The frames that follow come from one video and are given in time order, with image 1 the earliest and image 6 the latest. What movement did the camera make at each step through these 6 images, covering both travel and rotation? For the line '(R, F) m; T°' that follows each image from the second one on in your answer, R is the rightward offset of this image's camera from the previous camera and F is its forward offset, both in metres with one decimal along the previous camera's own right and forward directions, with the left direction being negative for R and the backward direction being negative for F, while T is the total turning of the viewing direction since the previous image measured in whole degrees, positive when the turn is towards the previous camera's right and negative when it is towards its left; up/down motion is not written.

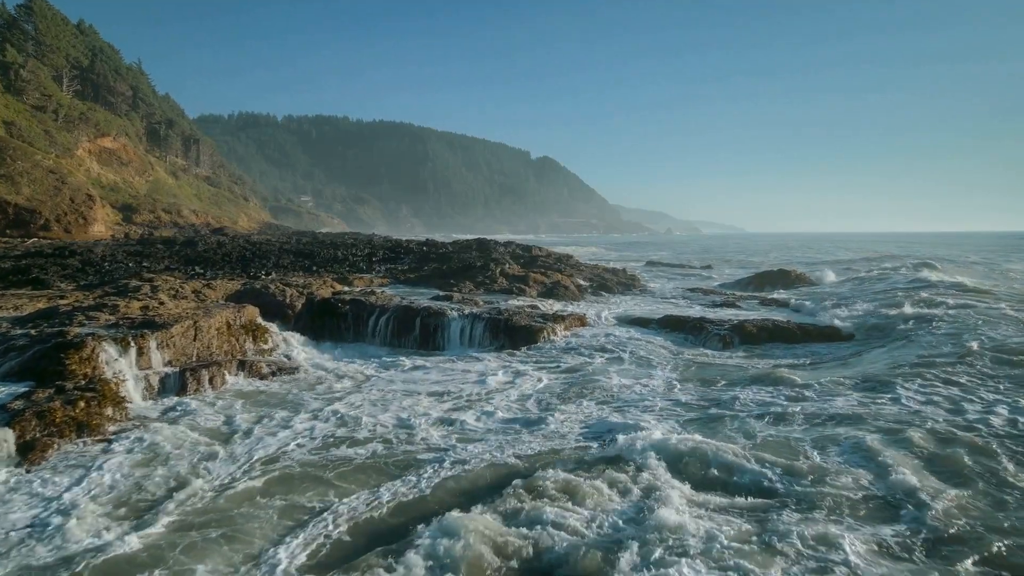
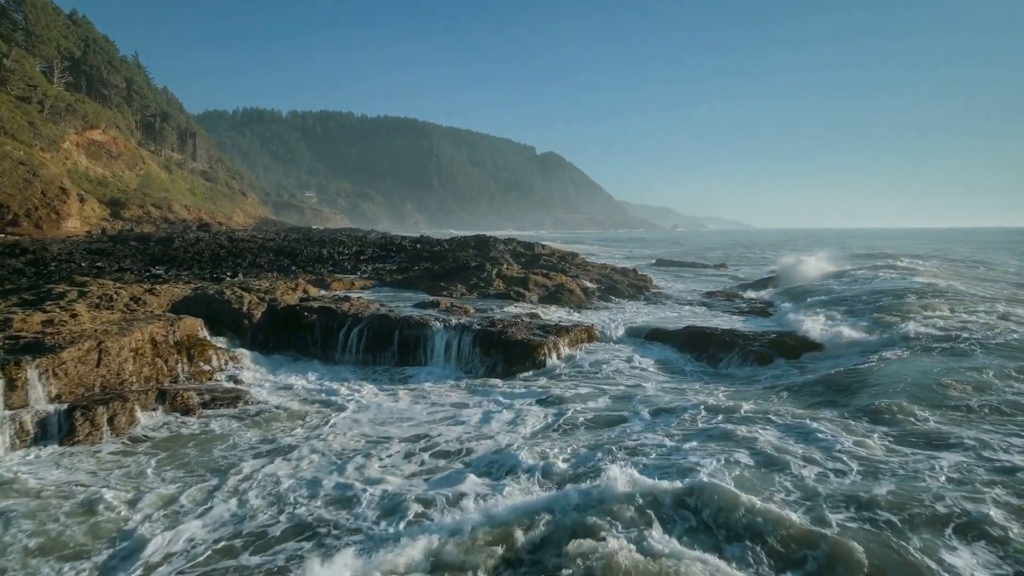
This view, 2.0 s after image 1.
(+0.3, +2.4) m; -1°
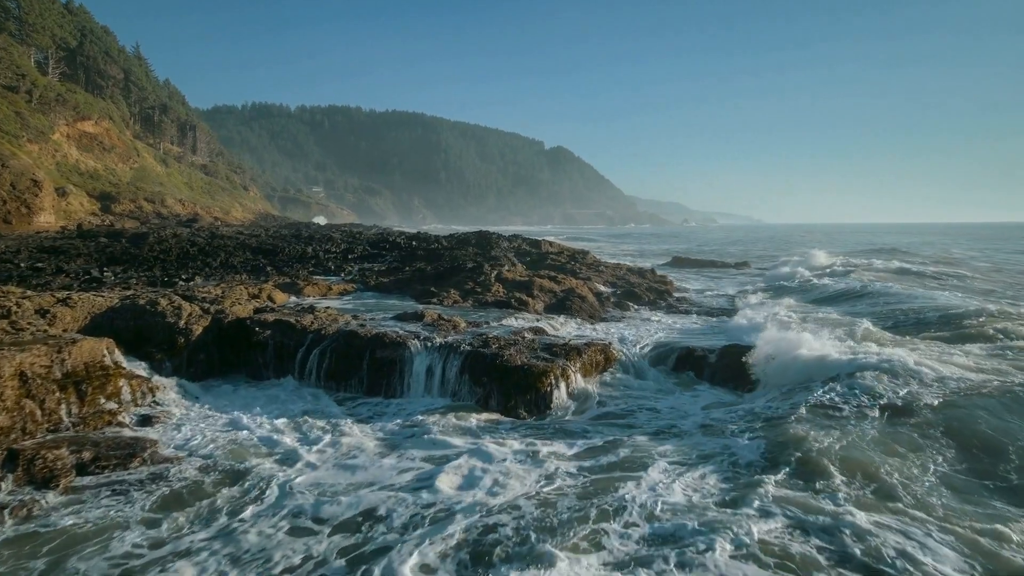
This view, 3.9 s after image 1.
(+0.2, +2.7) m; -1°
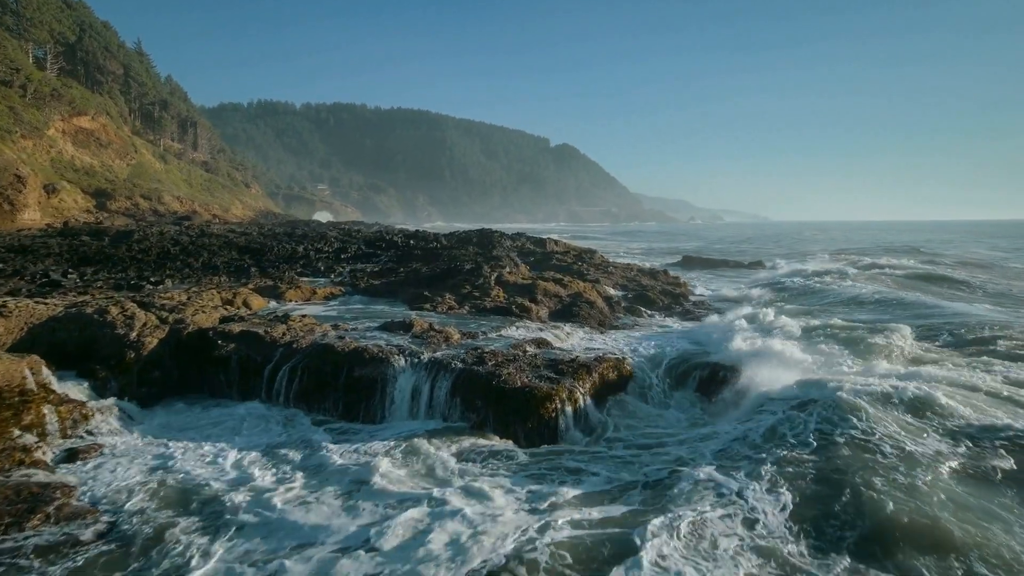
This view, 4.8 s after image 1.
(+0.1, +1.5) m; -1°
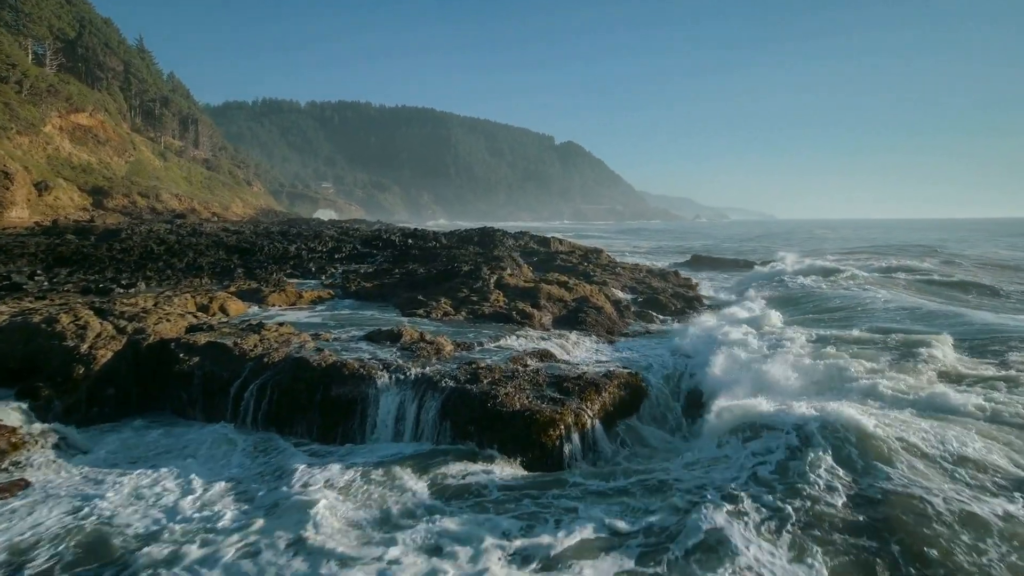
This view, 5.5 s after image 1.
(+0.1, +1.1) m; -1°
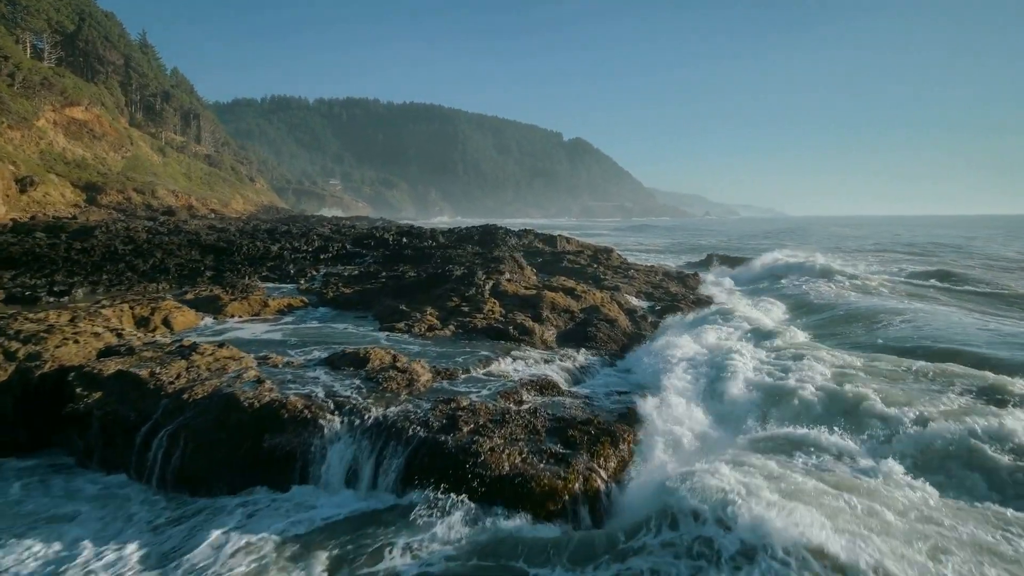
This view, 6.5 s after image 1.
(+0.2, +2.0) m; -1°
